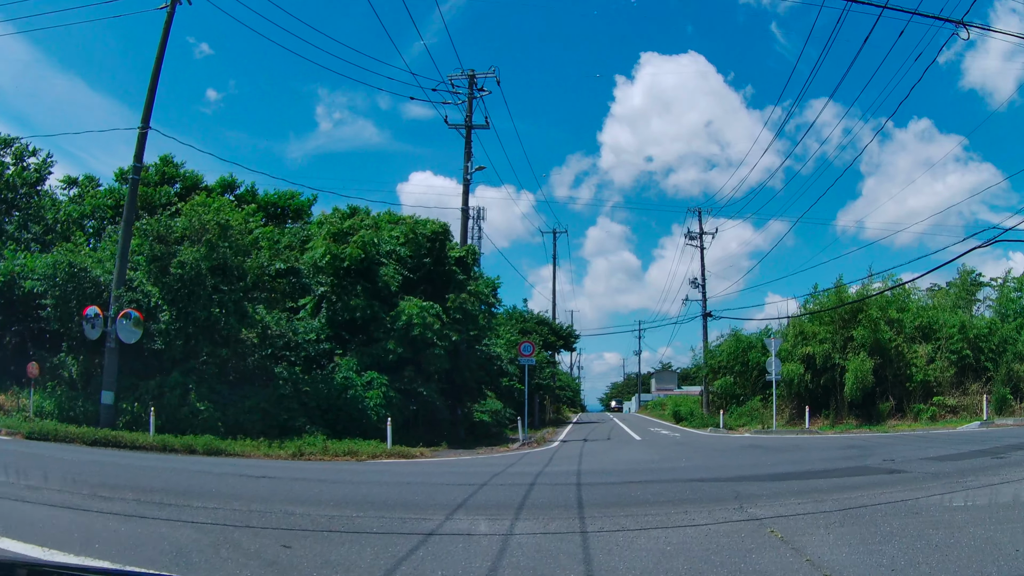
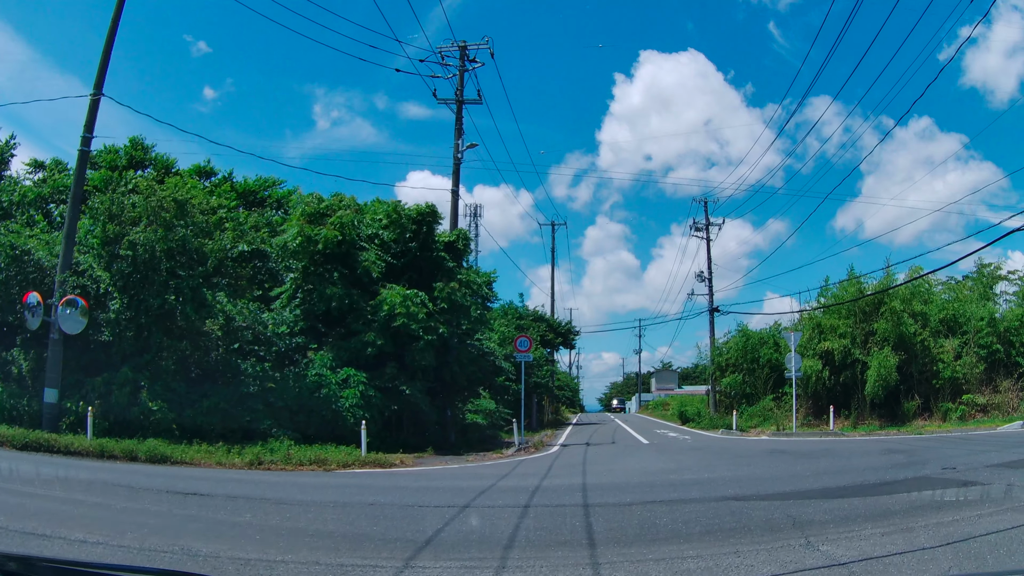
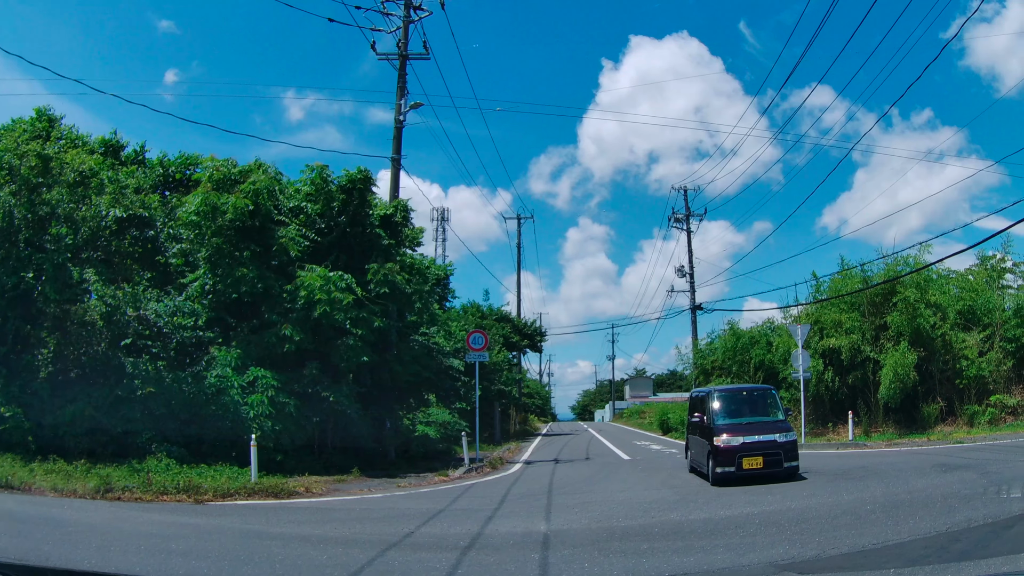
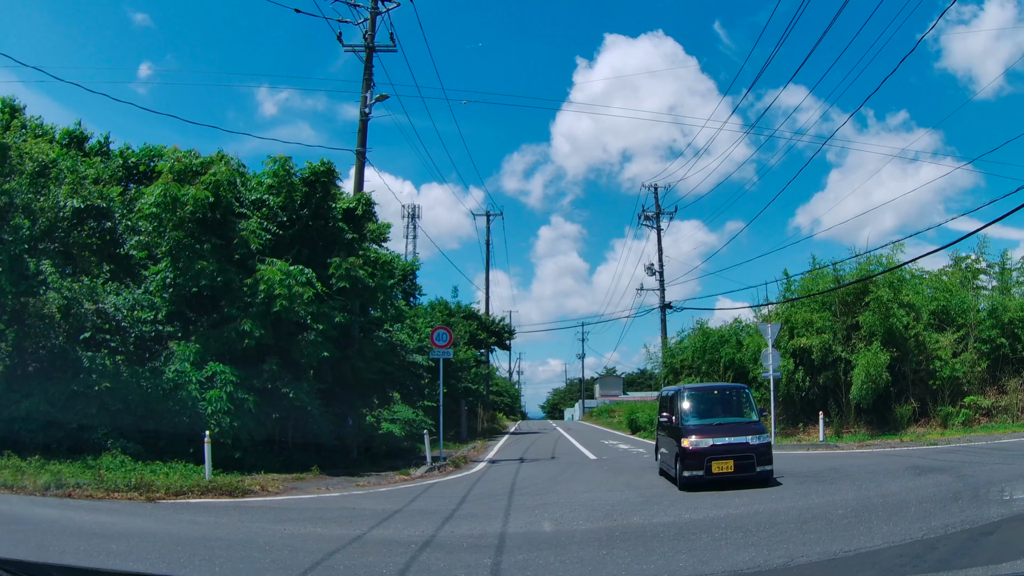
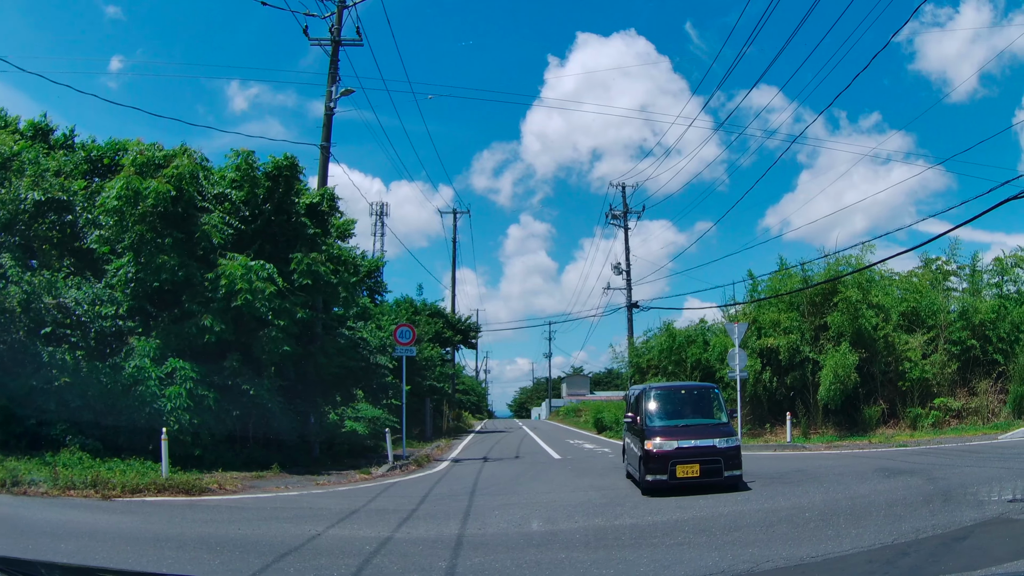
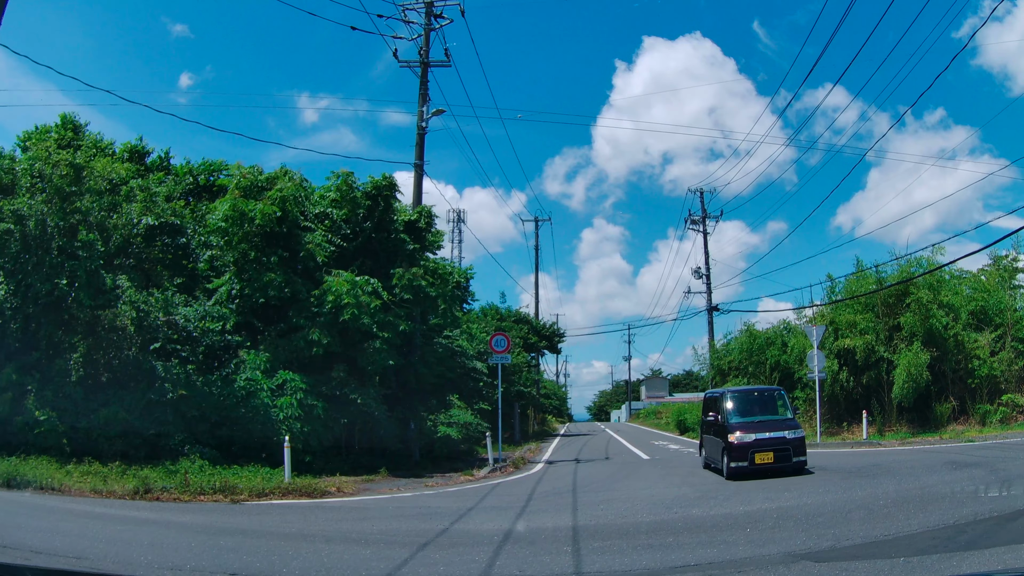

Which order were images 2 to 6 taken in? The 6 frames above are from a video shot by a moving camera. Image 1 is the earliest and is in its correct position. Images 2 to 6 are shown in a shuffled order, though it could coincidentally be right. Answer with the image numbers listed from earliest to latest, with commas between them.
2, 6, 3, 4, 5
